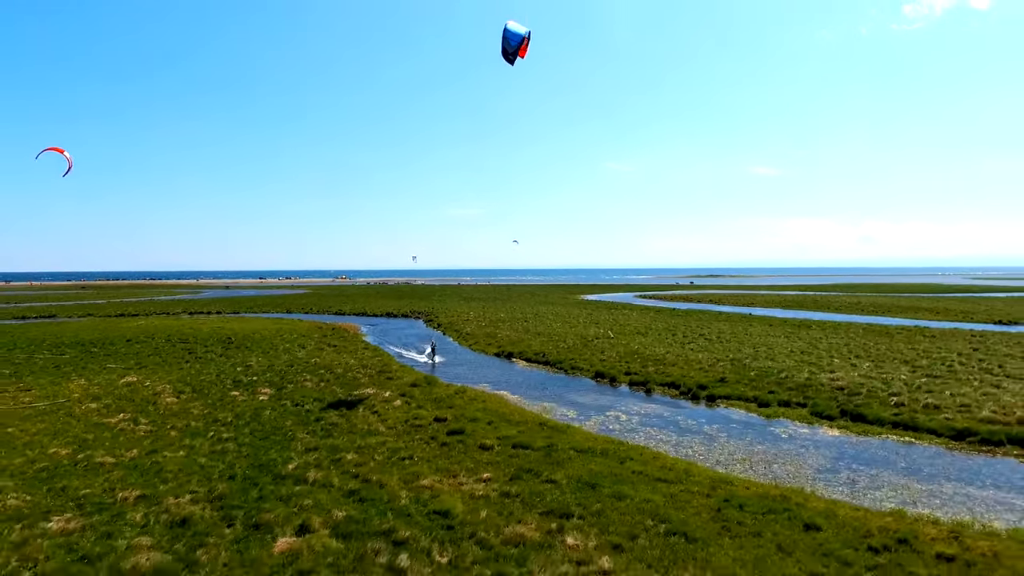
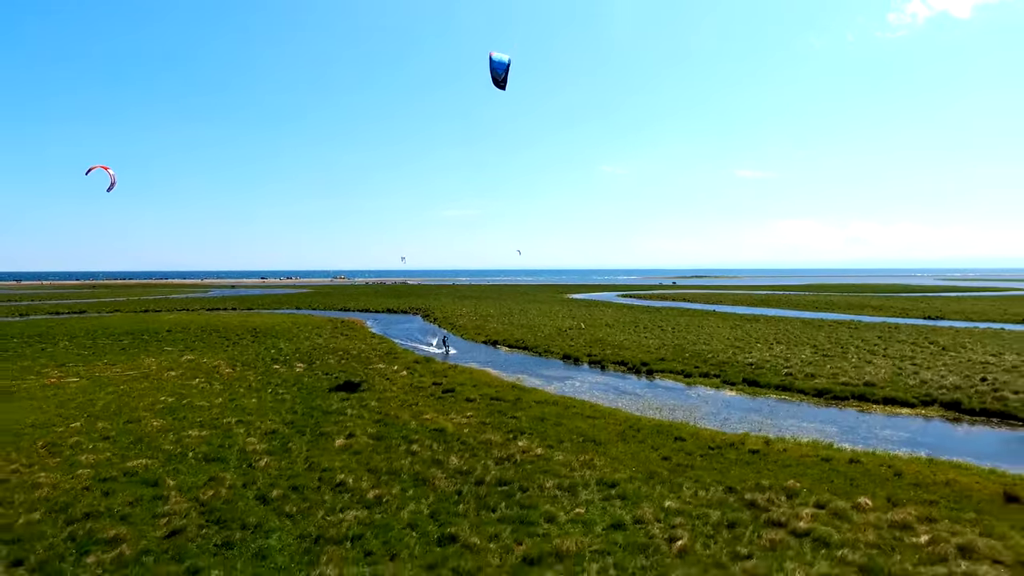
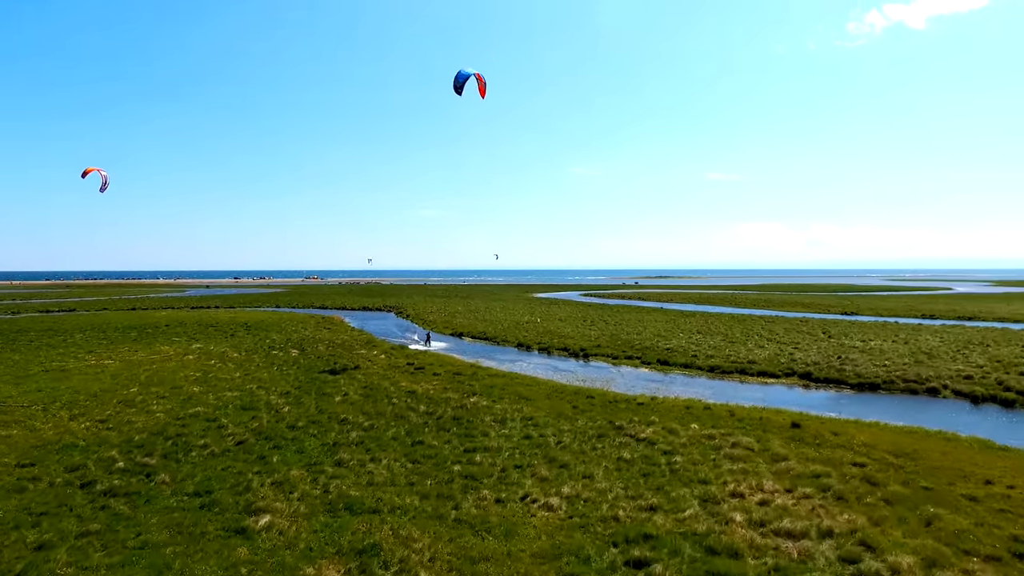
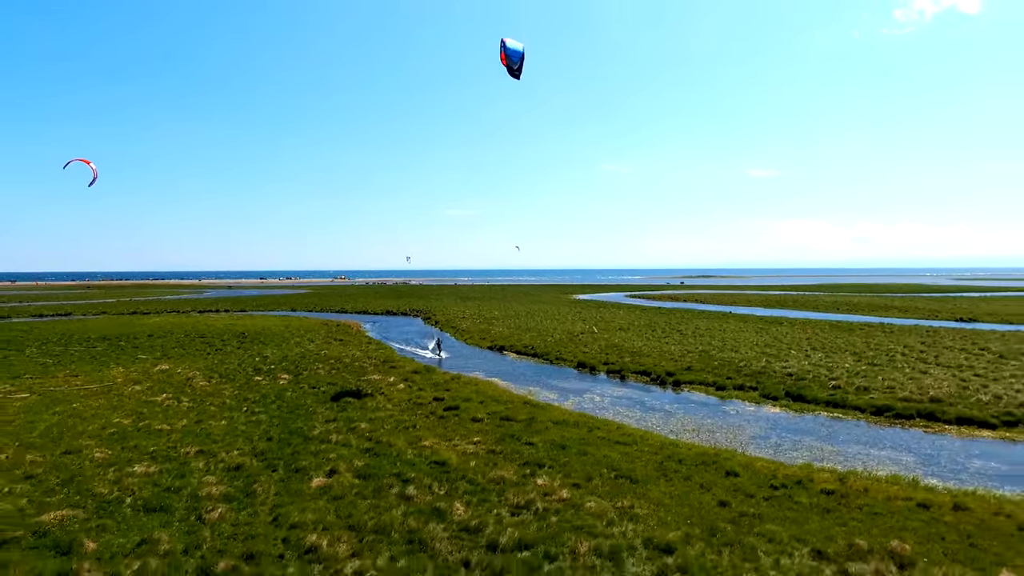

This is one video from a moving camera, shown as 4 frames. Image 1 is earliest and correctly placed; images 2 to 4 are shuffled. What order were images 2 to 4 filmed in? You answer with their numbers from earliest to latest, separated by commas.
4, 2, 3
